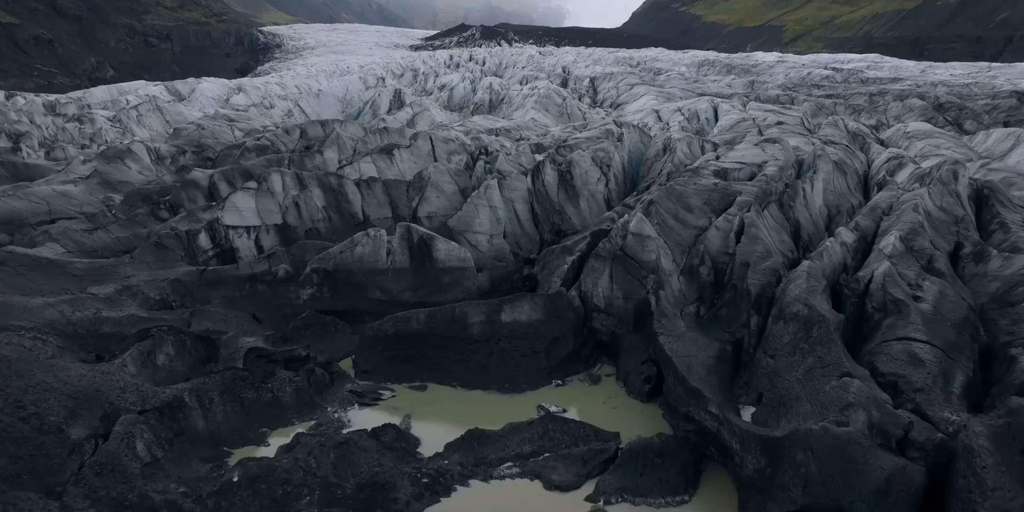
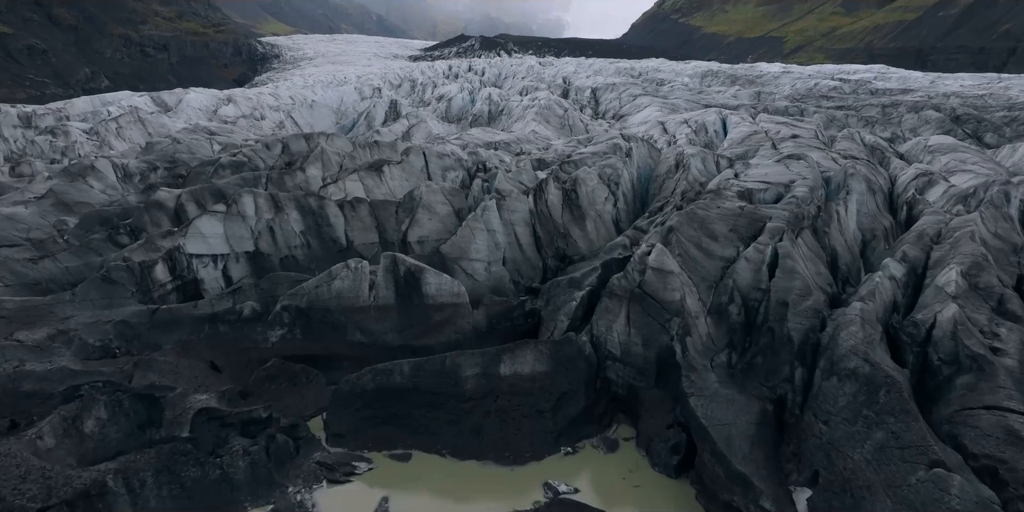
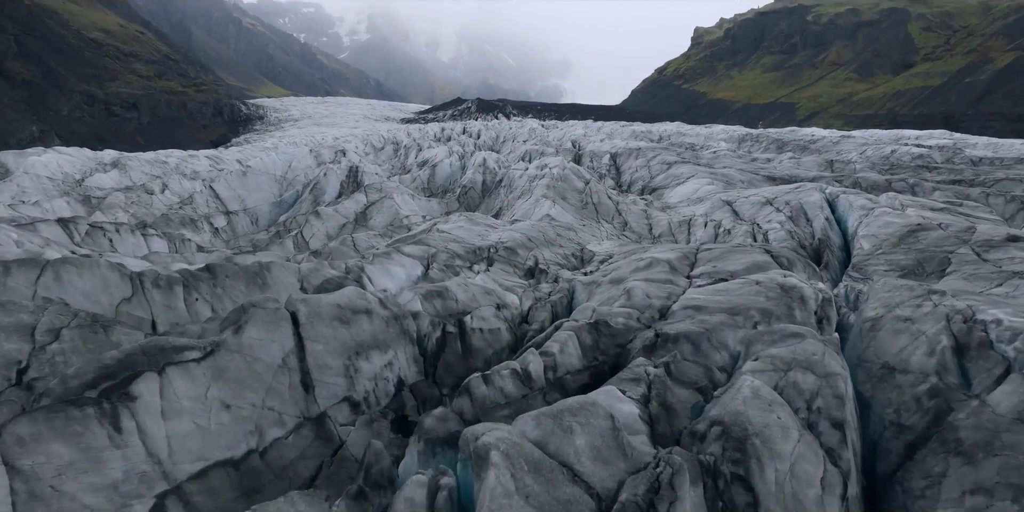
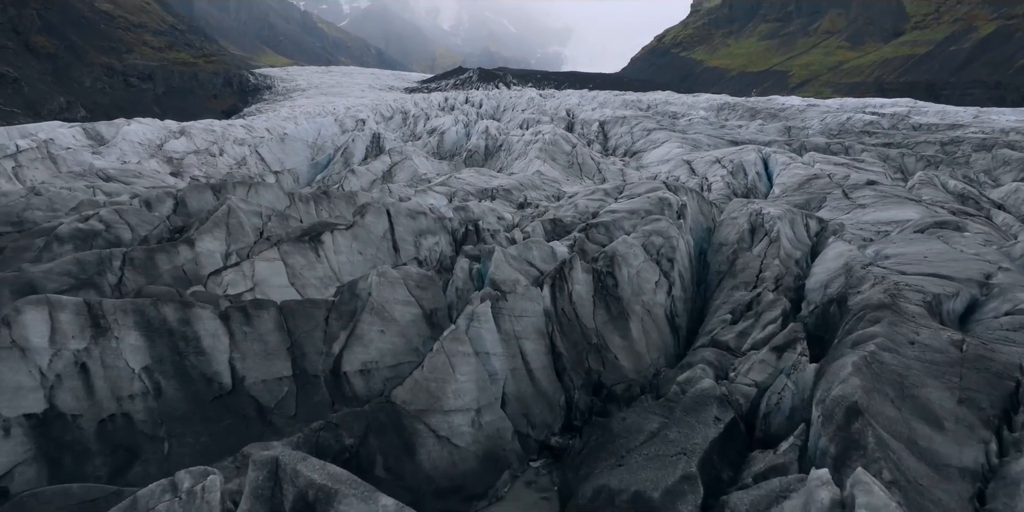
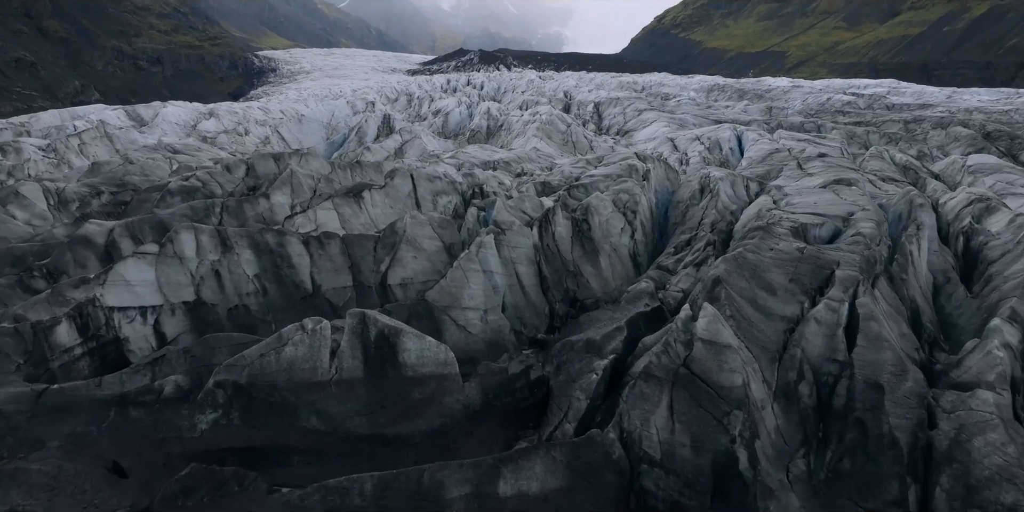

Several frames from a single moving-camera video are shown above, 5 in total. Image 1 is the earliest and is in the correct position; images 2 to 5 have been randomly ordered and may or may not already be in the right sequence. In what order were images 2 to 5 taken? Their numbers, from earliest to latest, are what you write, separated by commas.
2, 5, 4, 3
